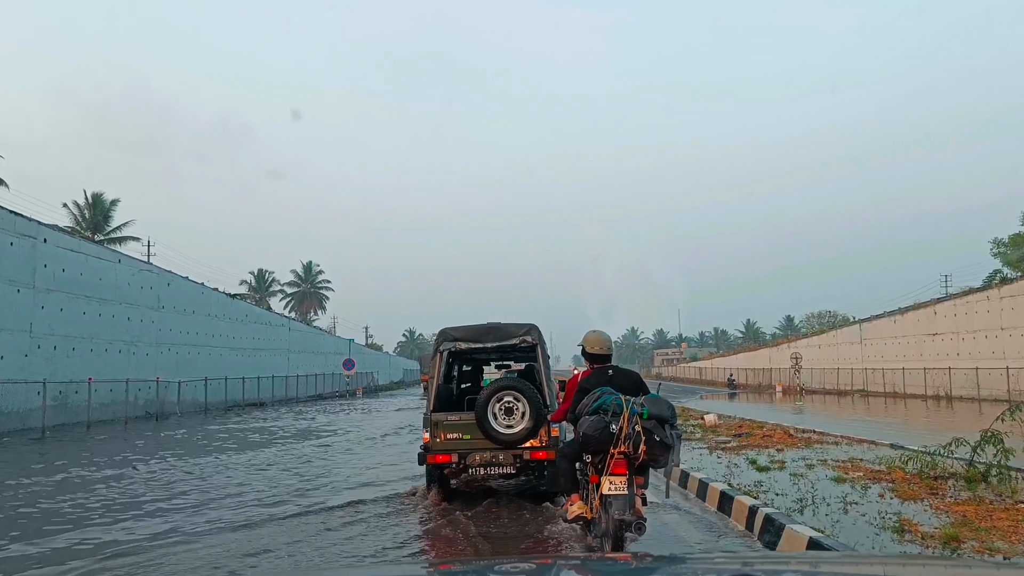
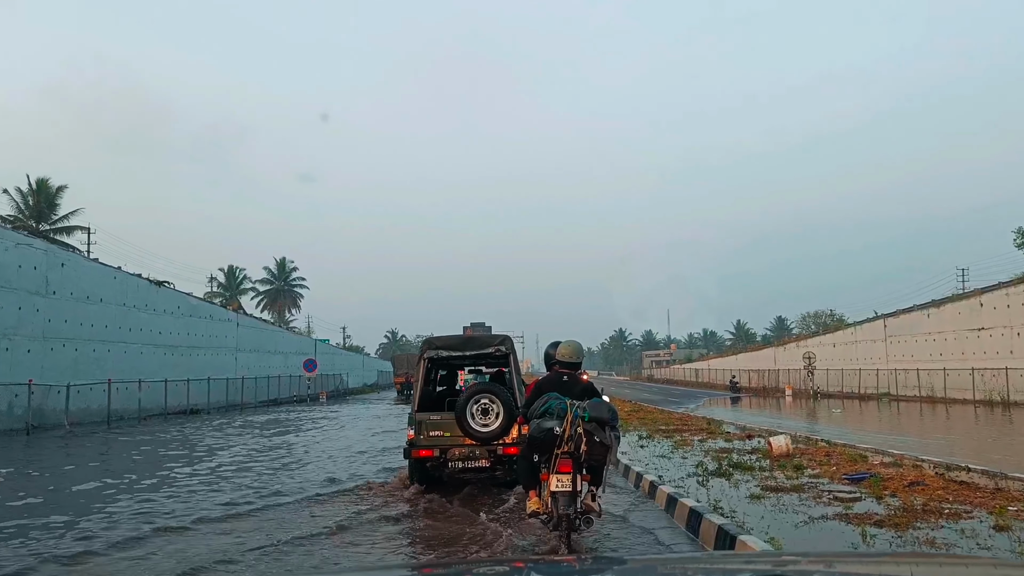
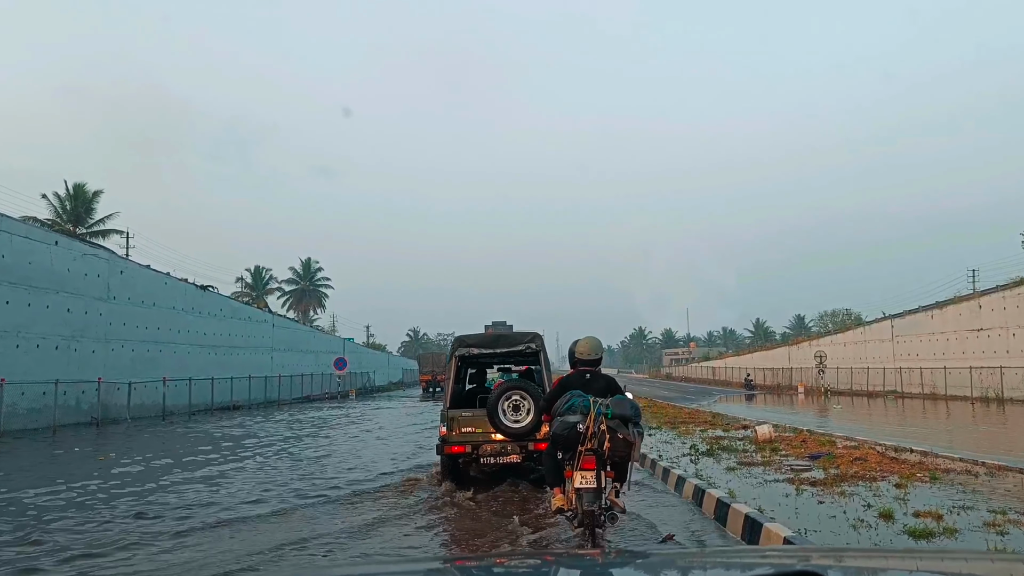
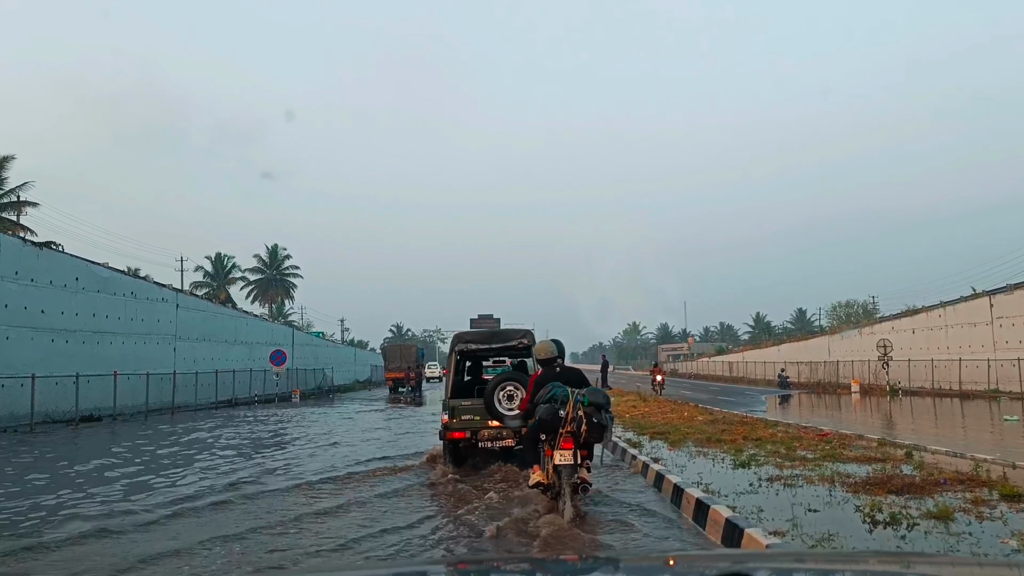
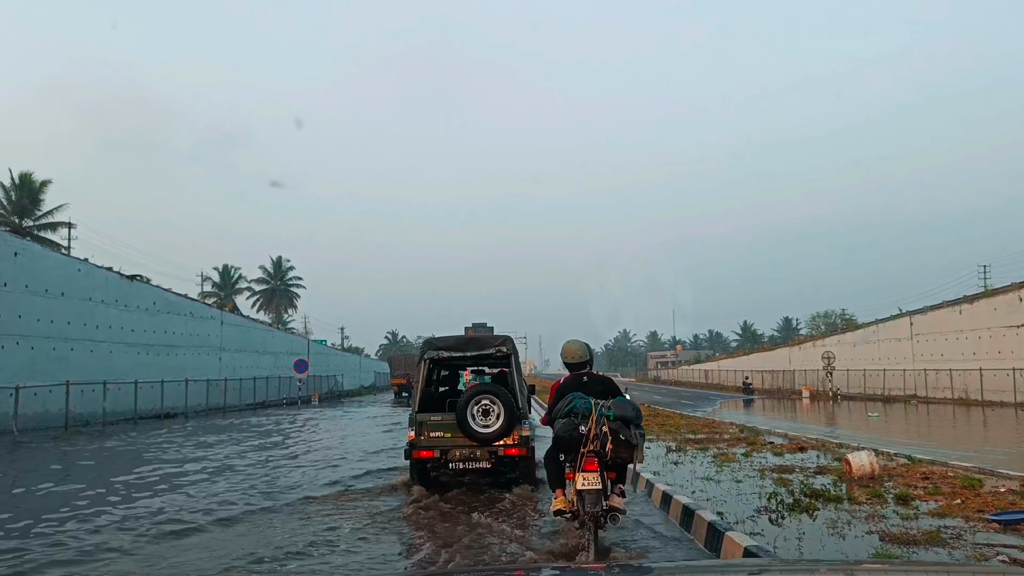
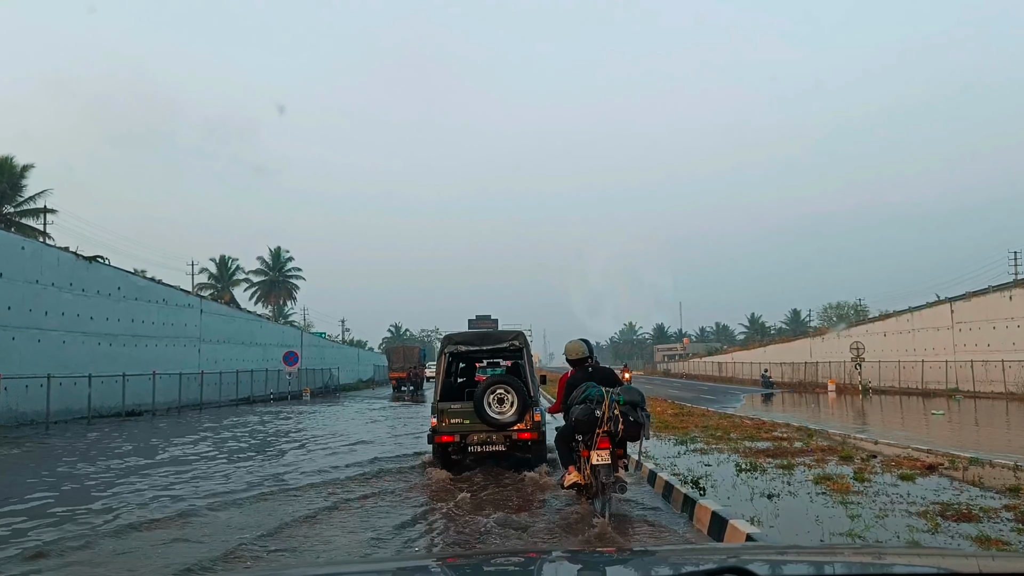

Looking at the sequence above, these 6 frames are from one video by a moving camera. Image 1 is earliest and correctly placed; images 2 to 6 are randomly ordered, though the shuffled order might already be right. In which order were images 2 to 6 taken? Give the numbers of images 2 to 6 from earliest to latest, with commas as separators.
3, 2, 5, 6, 4
